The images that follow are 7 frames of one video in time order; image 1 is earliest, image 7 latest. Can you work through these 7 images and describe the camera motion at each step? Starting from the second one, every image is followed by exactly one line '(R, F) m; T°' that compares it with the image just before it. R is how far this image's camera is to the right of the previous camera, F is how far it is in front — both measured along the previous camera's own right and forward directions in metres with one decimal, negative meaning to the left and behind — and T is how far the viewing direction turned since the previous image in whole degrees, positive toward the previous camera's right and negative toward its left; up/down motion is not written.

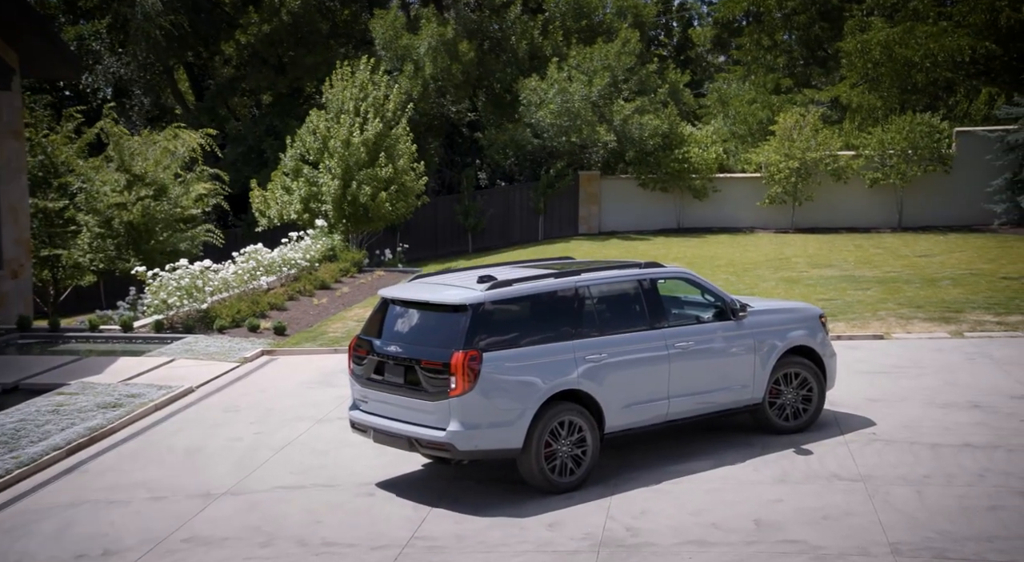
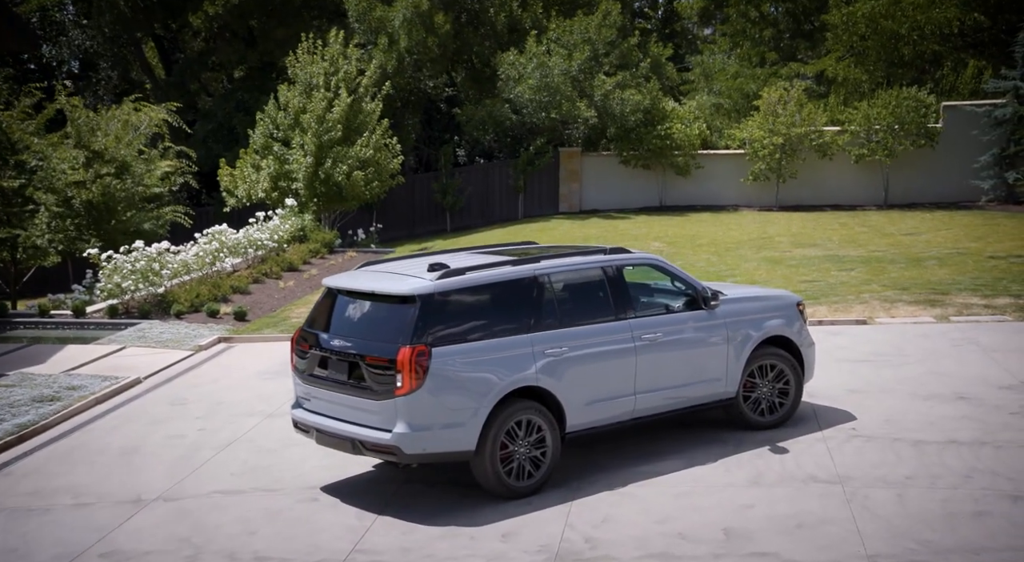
(+0.3, +0.7) m; +1°
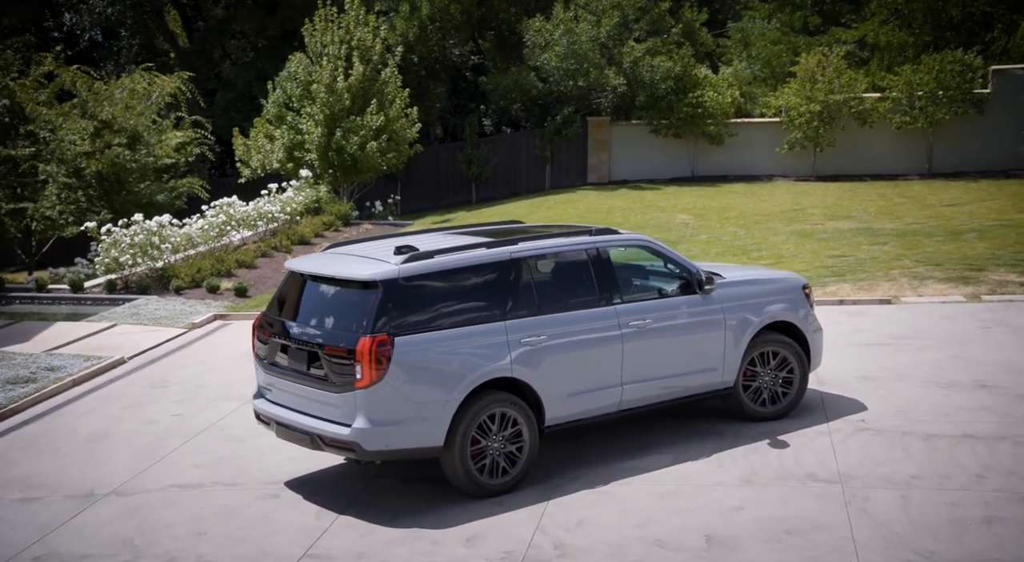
(+0.5, +0.7) m; -2°
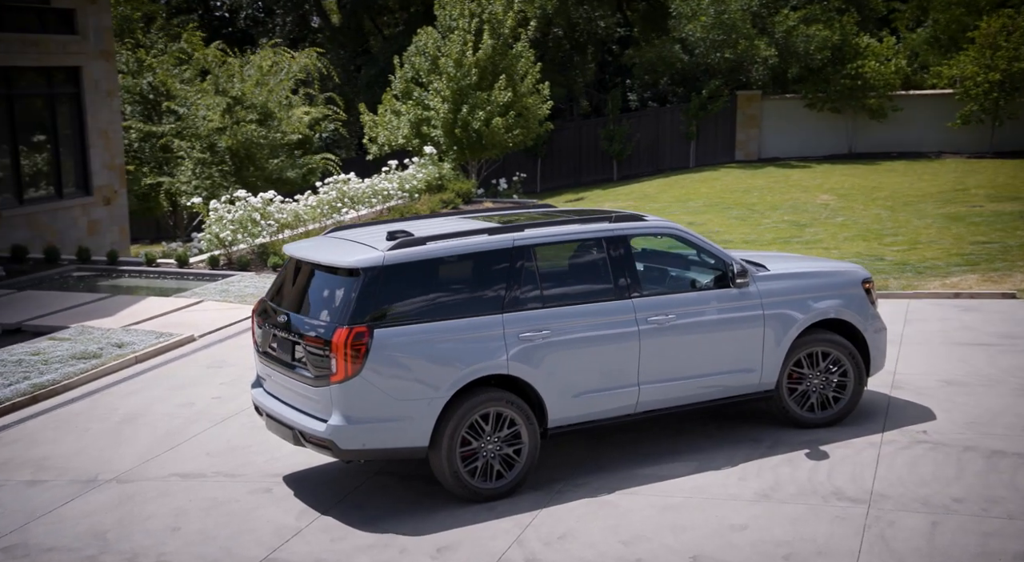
(+1.3, +0.8) m; -11°
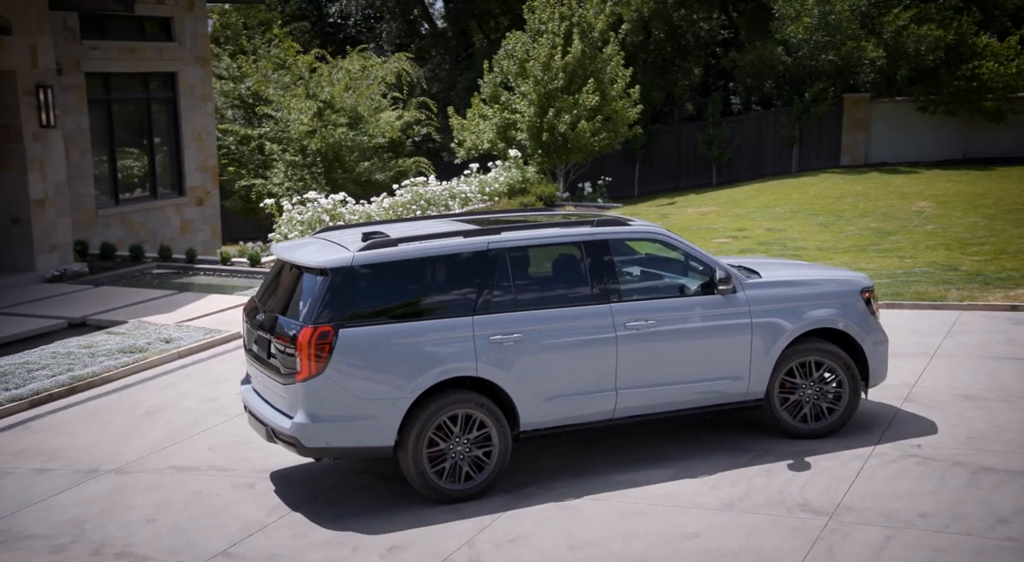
(+1.1, +0.2) m; -8°
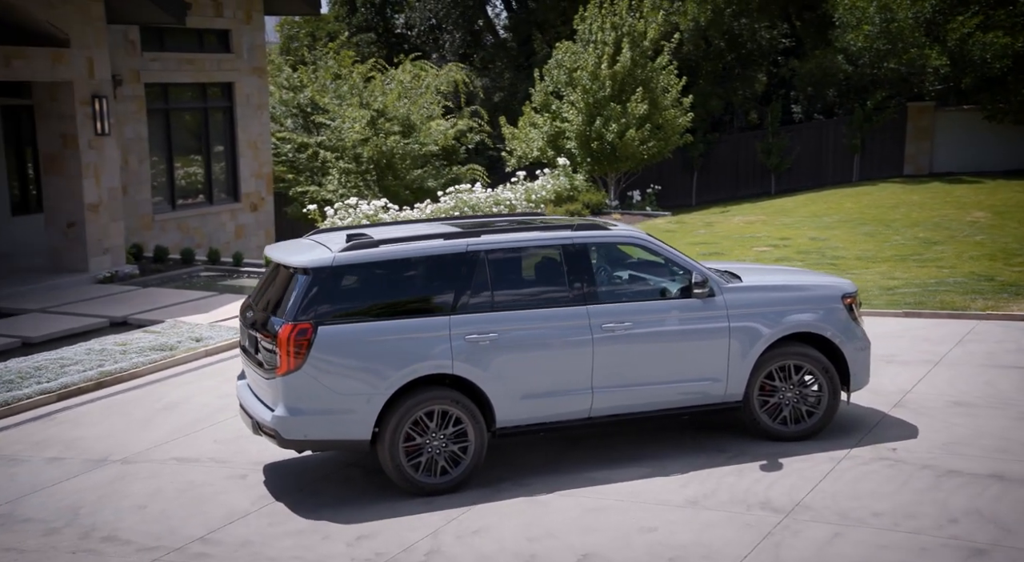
(+0.7, -0.1) m; -5°
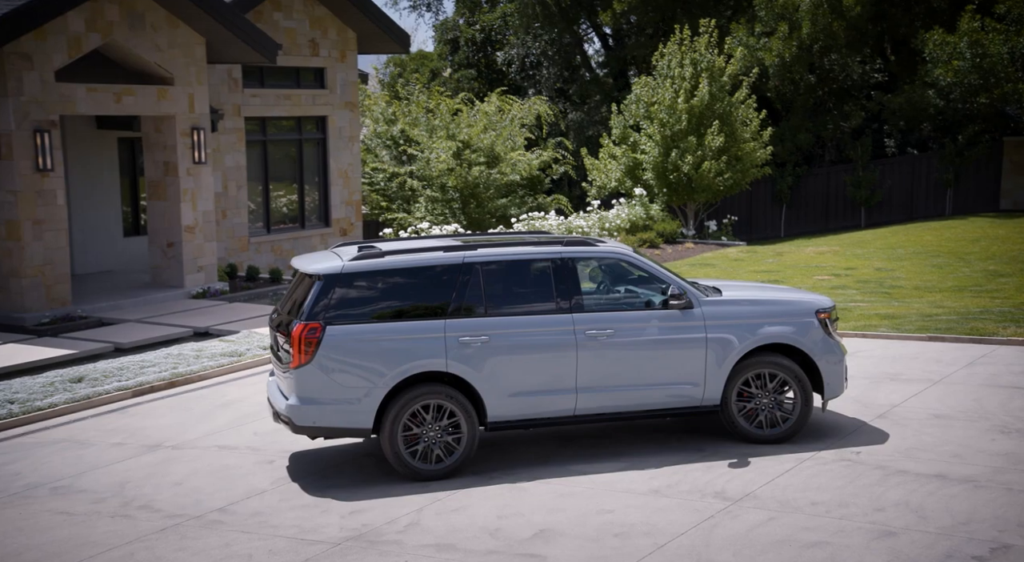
(+1.0, -0.6) m; -7°
